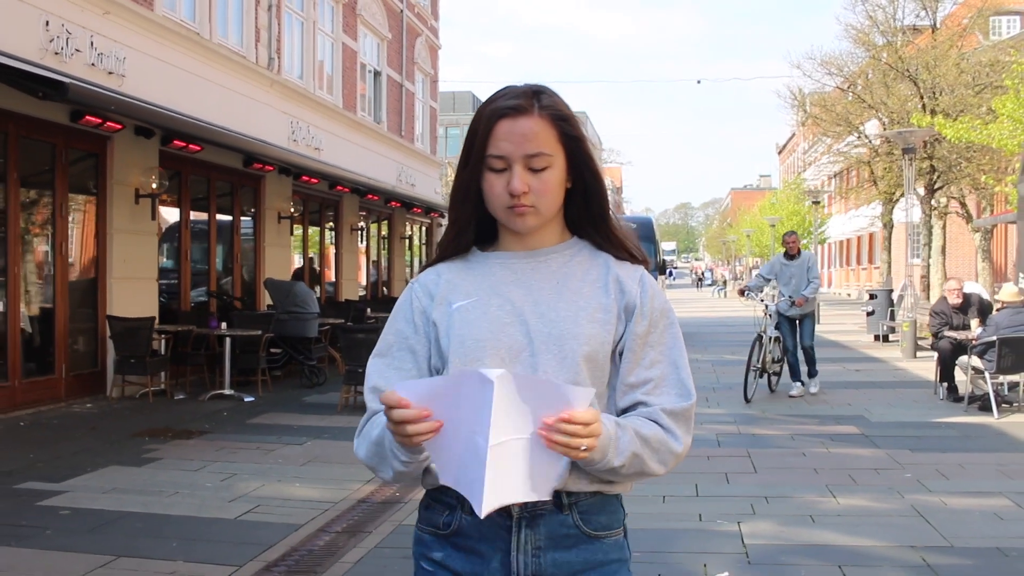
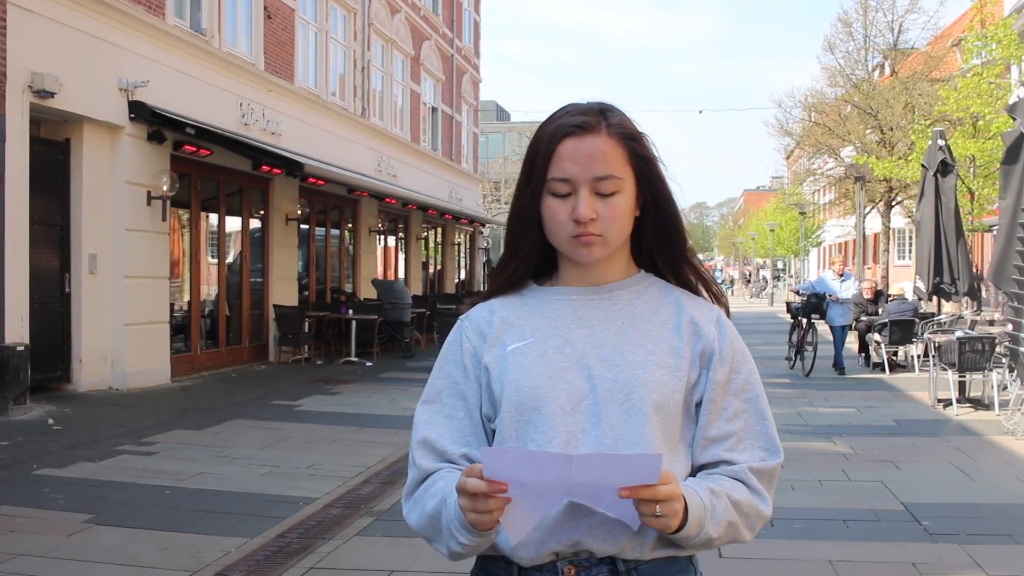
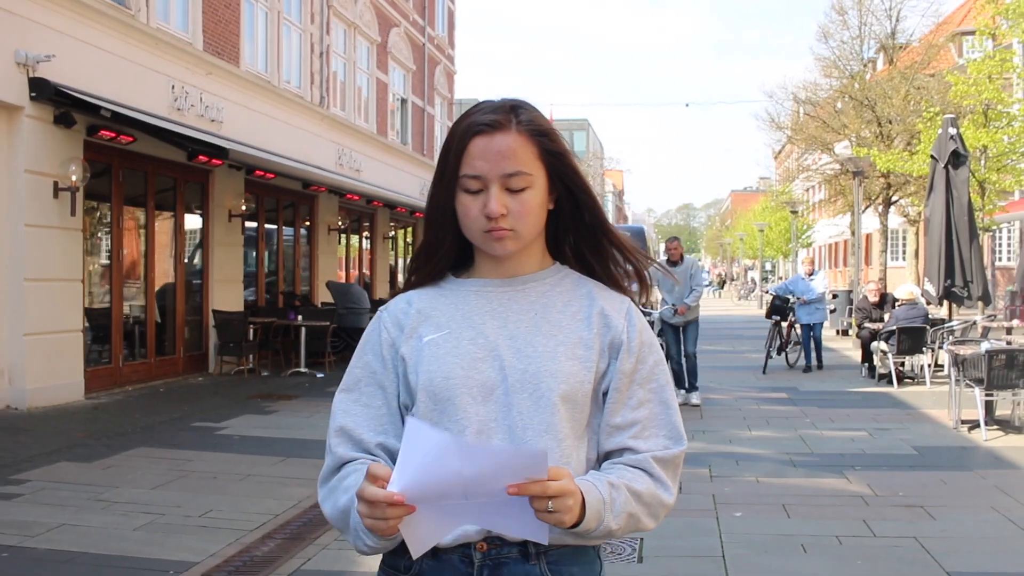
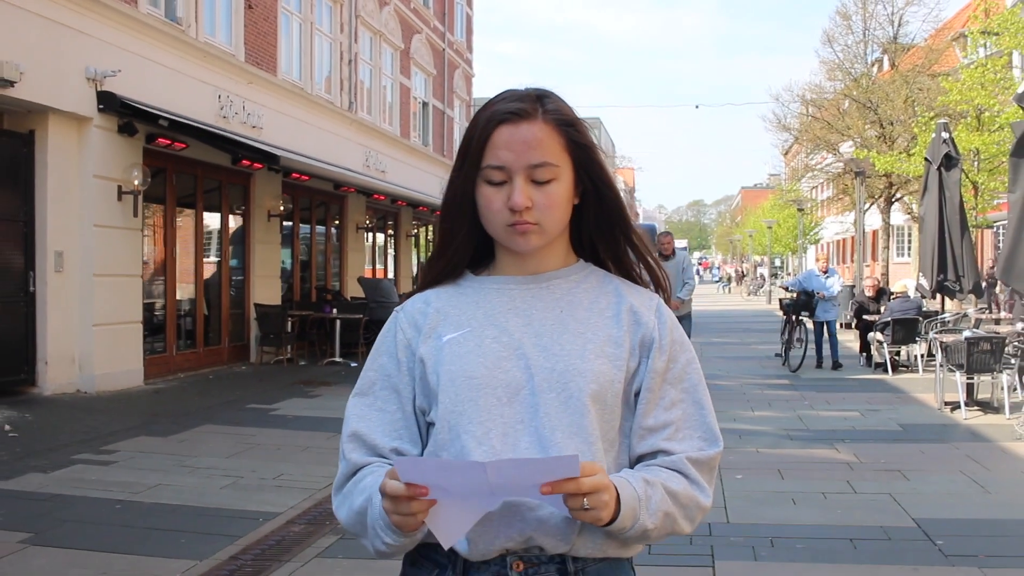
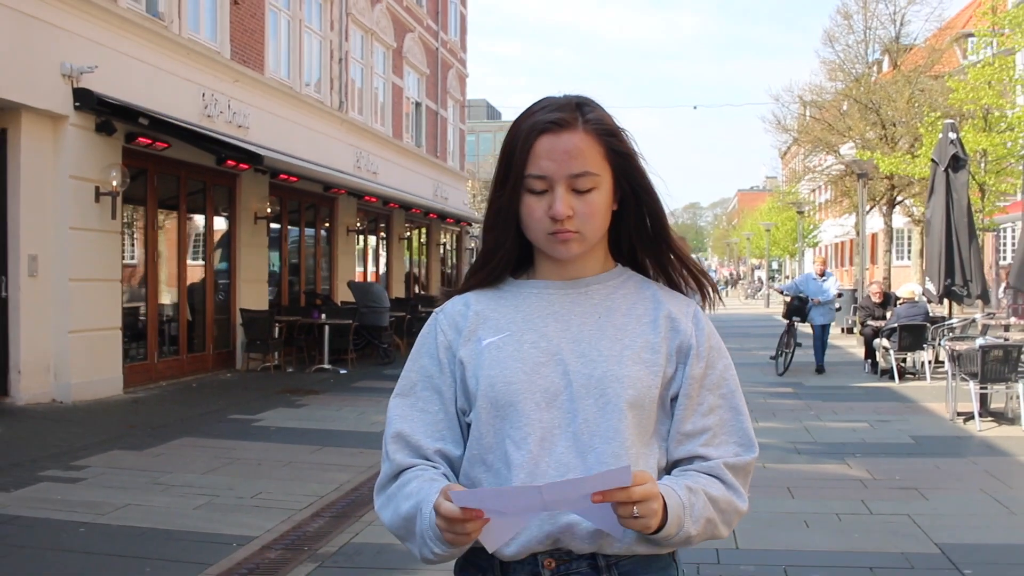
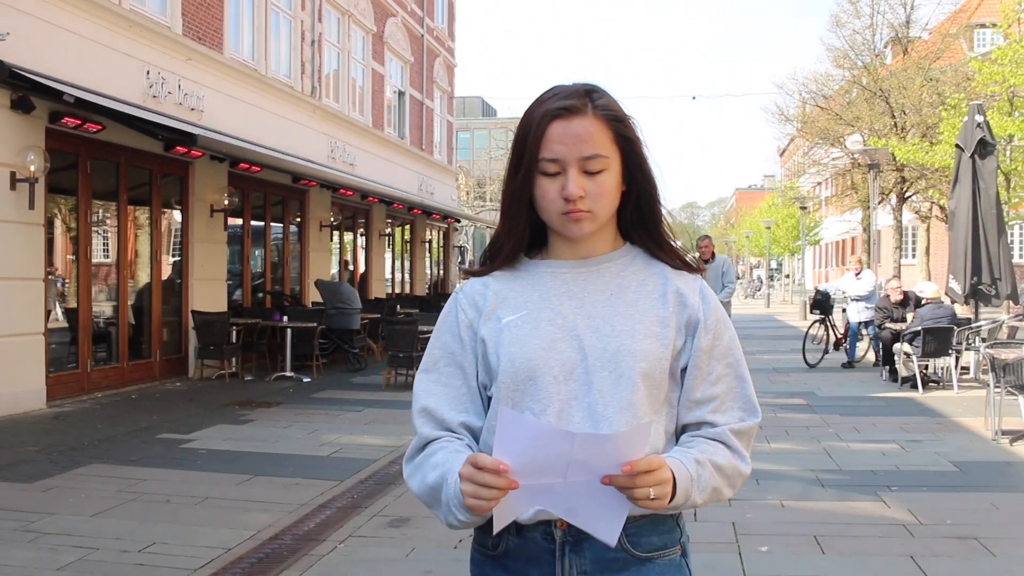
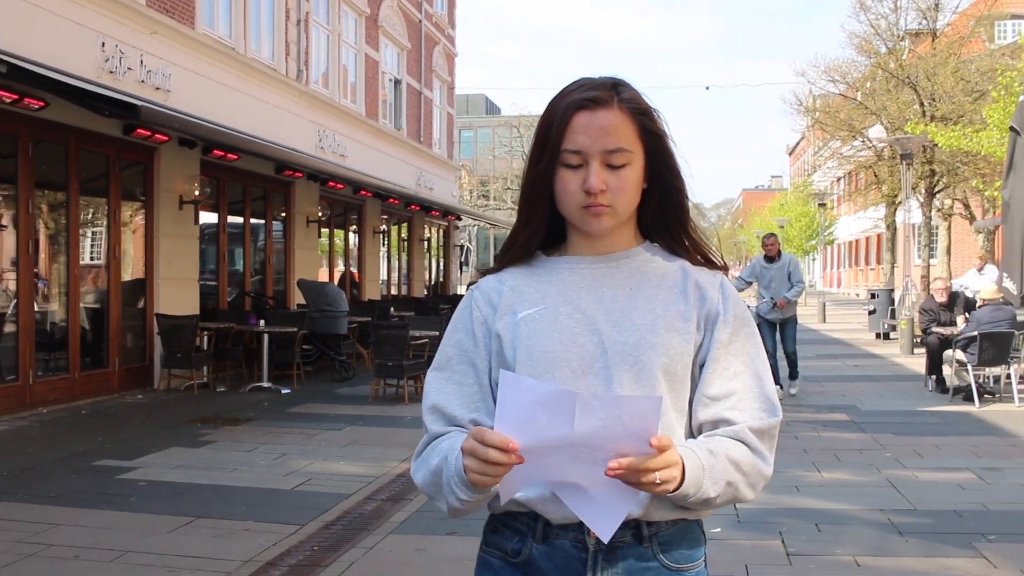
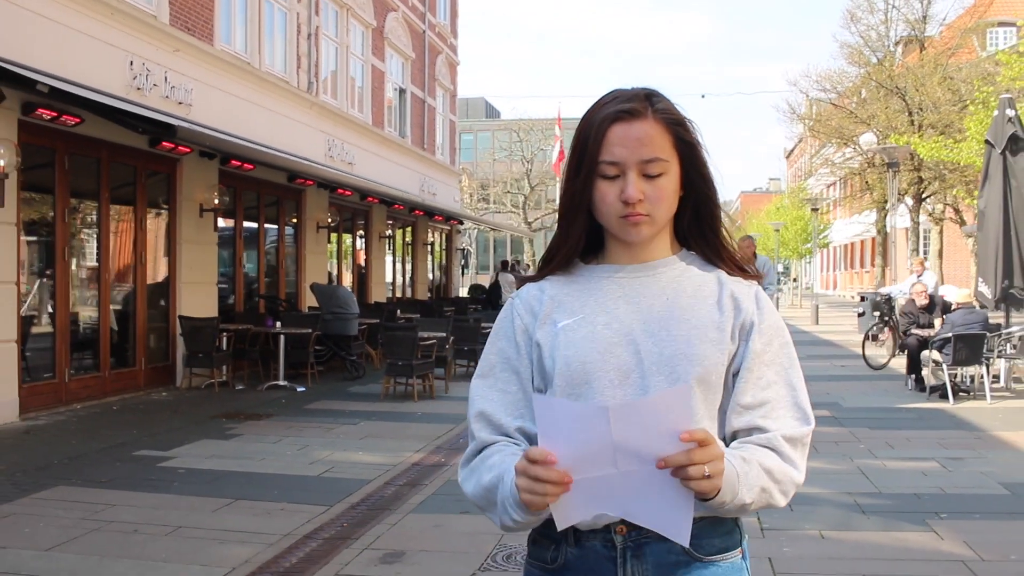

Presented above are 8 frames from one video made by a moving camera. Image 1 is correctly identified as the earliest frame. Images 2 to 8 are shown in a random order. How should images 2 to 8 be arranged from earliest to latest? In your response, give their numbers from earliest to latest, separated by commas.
7, 8, 6, 3, 5, 4, 2
